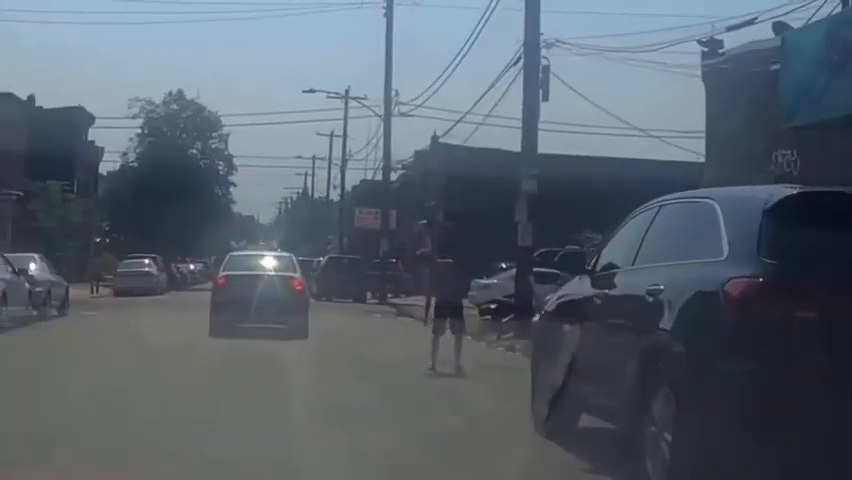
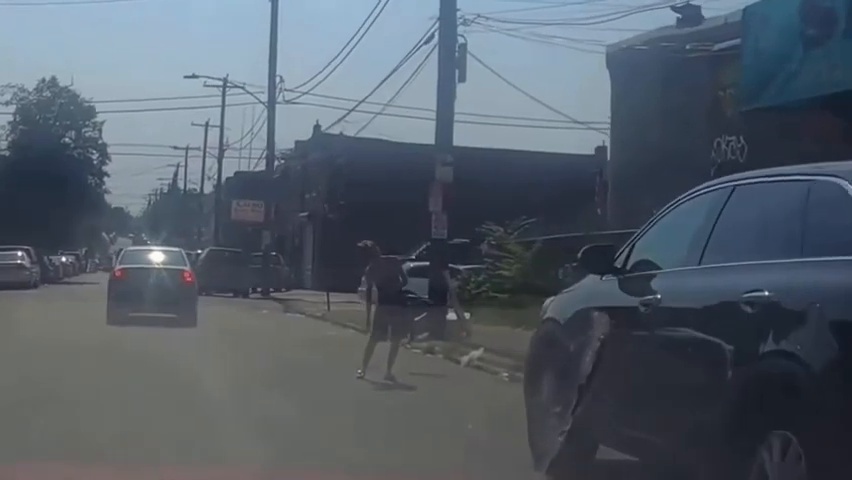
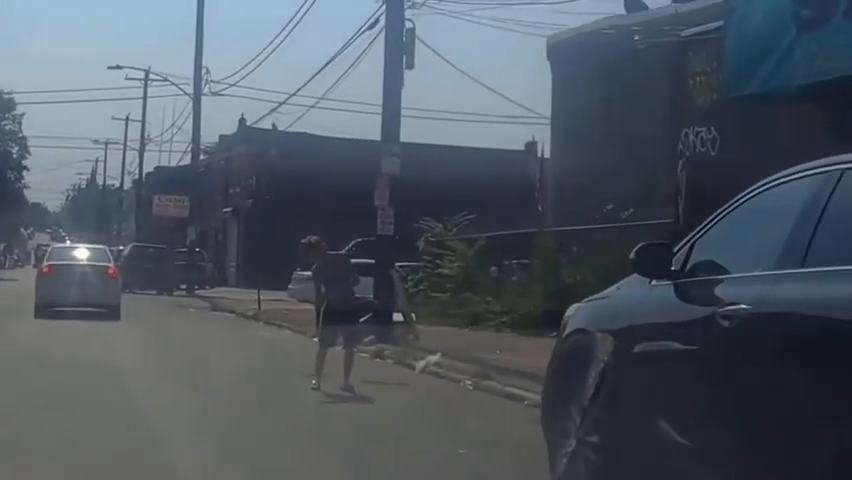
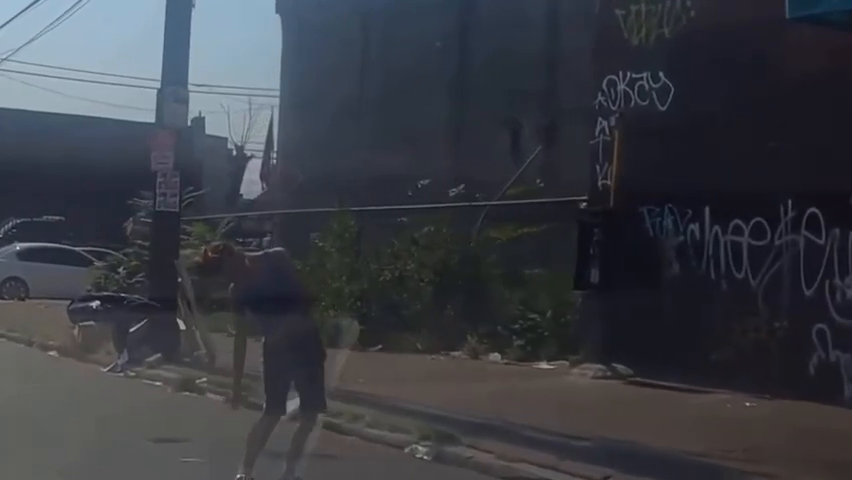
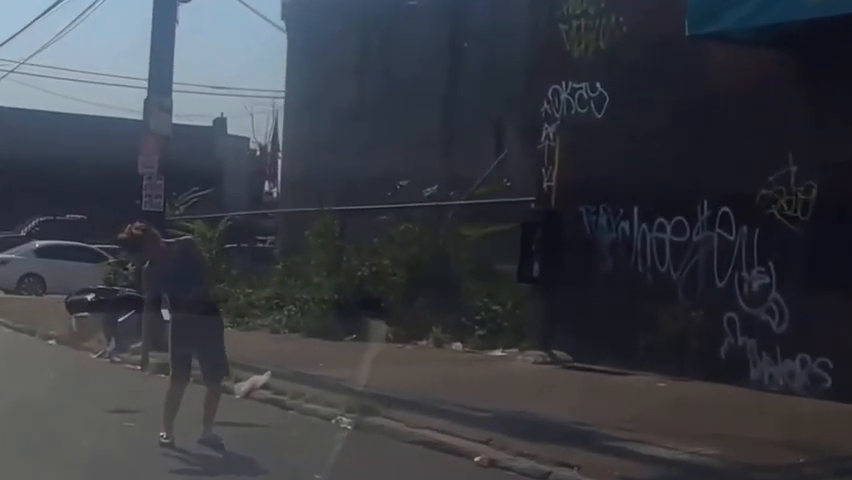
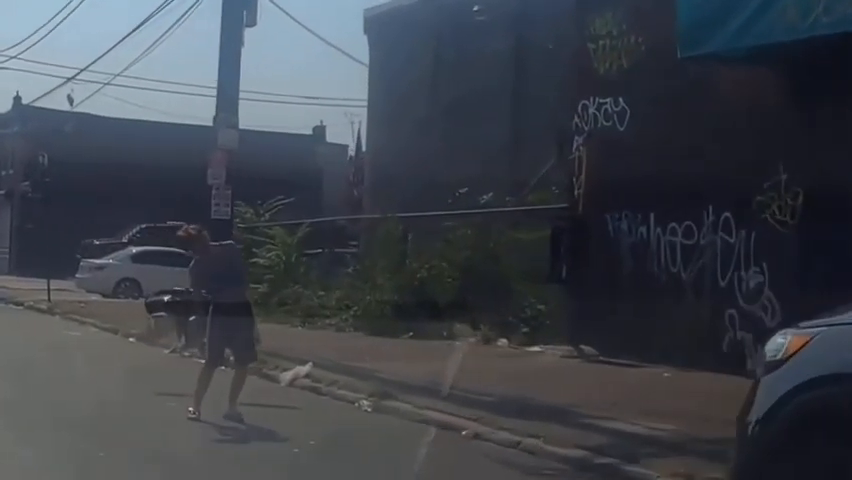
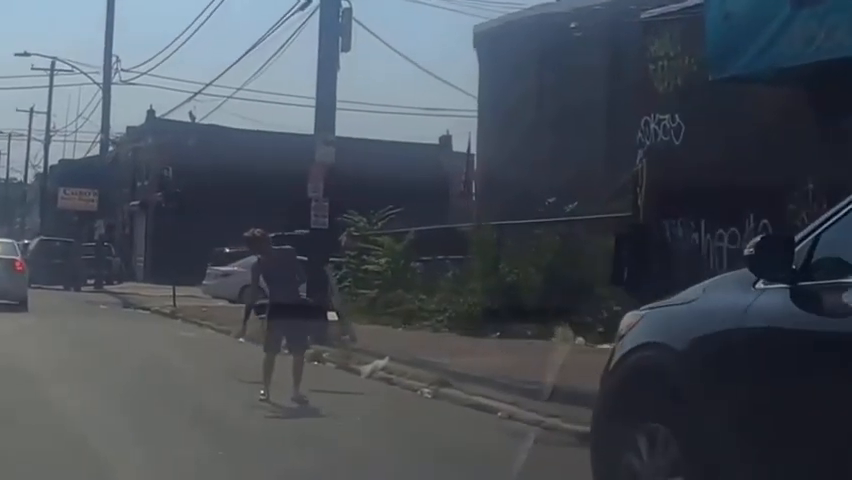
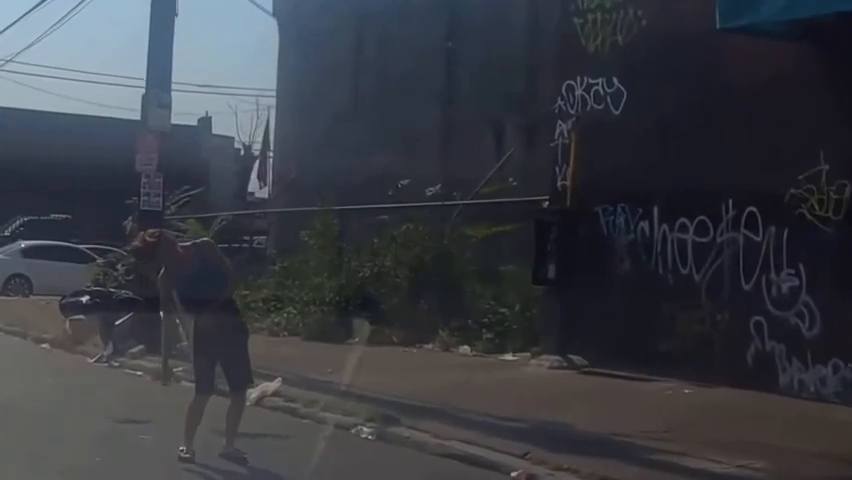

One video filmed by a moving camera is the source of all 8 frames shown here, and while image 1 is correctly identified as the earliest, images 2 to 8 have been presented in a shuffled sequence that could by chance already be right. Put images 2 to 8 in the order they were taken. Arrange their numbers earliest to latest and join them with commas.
2, 3, 7, 6, 5, 8, 4
